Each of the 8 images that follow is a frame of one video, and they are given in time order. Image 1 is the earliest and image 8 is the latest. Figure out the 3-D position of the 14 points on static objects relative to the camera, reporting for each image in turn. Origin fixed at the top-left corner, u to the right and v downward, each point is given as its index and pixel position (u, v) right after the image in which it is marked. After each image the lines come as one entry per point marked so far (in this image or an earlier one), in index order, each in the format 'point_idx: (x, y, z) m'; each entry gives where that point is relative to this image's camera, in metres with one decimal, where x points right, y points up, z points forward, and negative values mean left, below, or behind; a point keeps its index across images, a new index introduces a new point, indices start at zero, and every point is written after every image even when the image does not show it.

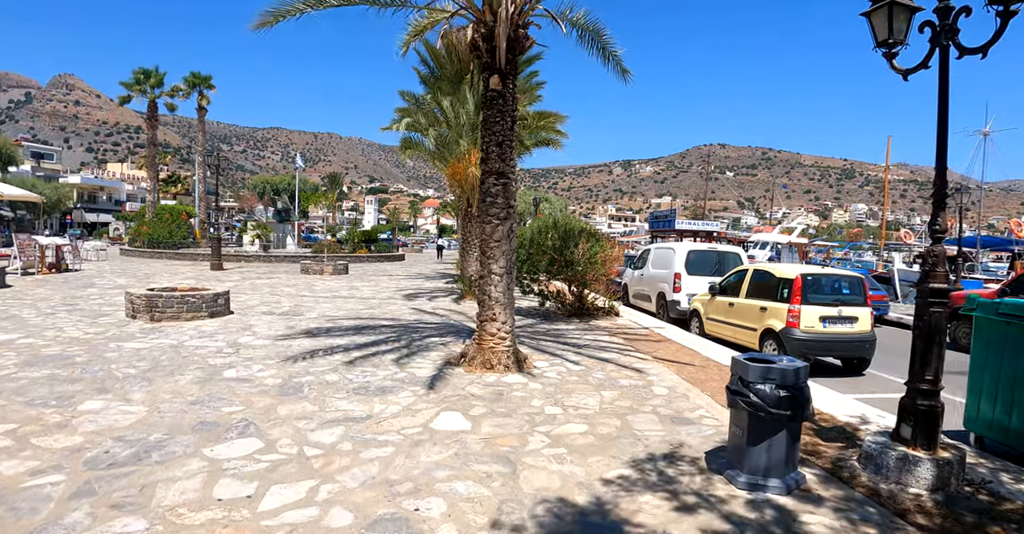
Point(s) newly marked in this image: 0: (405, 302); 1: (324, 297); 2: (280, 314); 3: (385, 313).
0: (-2.5, -0.8, +14.1) m
1: (-4.3, -0.7, +14.0) m
2: (-4.3, -0.9, +11.2) m
3: (-2.6, -1.0, +12.1) m
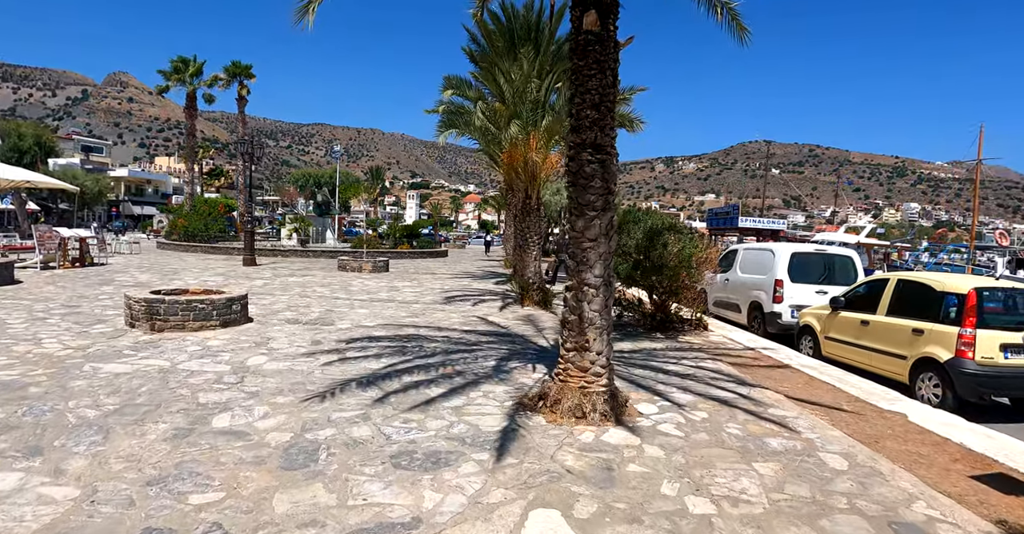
0: (-1.2, -0.8, +12.1) m
1: (-3.0, -0.6, +12.2) m
2: (-3.2, -0.8, +9.4) m
3: (-1.4, -1.0, +10.1) m
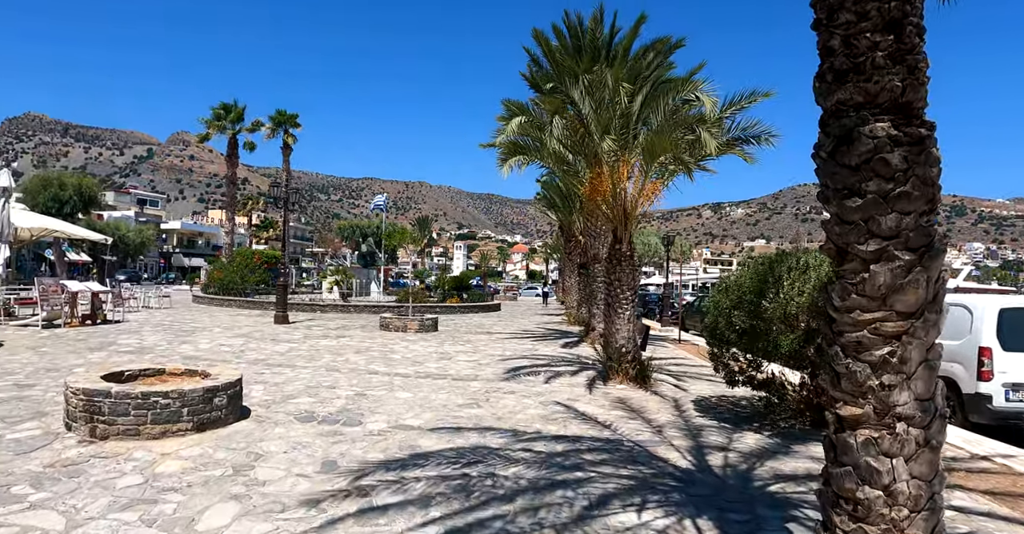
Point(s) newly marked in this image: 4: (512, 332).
0: (+0.2, -1.8, +9.0) m
1: (-1.6, -1.6, +9.2) m
2: (-2.0, -1.6, +6.4) m
3: (-0.1, -1.8, +7.1) m
4: (0.0, -1.8, +16.9) m
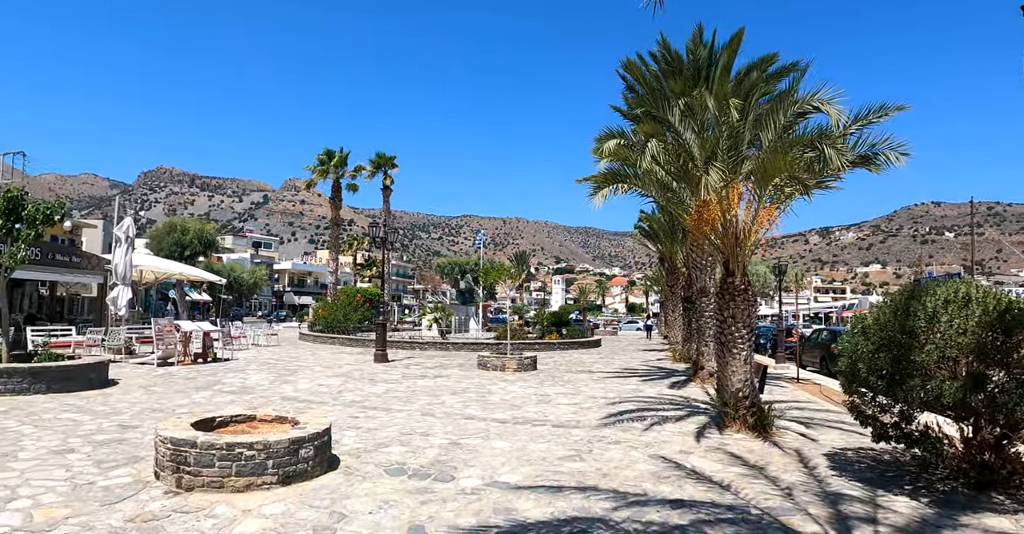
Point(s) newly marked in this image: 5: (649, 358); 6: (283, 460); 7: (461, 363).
0: (+1.6, -2.3, +8.1) m
1: (-0.2, -2.2, +8.6) m
2: (-1.0, -2.0, +6.0) m
3: (+1.0, -2.2, +6.2) m
4: (+2.7, -2.7, +15.9) m
5: (+4.6, -3.0, +20.0) m
6: (-2.0, -1.7, +5.2) m
7: (-1.5, -2.8, +17.7) m
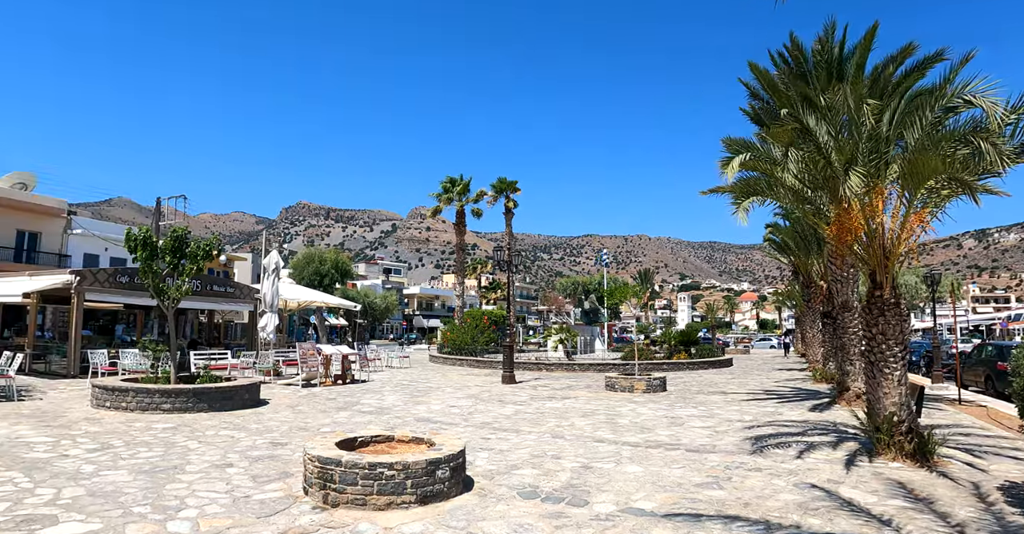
0: (+3.3, -2.5, +7.5) m
1: (+1.6, -2.4, +8.3) m
2: (+0.3, -2.2, +5.9) m
3: (+2.3, -2.3, +5.8) m
4: (+5.7, -3.1, +15.0) m
5: (+8.3, -3.4, +18.7) m
6: (-0.8, -1.9, +5.3) m
7: (+2.0, -3.4, +17.5) m
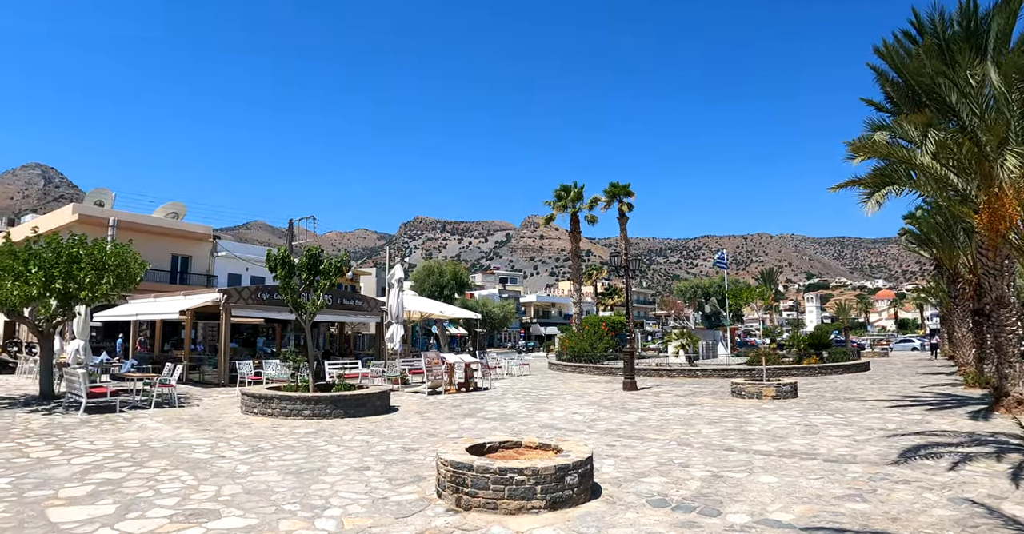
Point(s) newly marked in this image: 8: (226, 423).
0: (+4.7, -2.4, +6.9) m
1: (+3.2, -2.4, +8.0) m
2: (+1.5, -2.3, +5.7) m
3: (+3.5, -2.3, +5.3) m
4: (+8.4, -3.0, +13.8) m
5: (+11.5, -3.3, +17.1) m
6: (+0.3, -2.0, +5.4) m
7: (+5.1, -3.5, +16.9) m
8: (-4.2, -2.3, +9.0) m
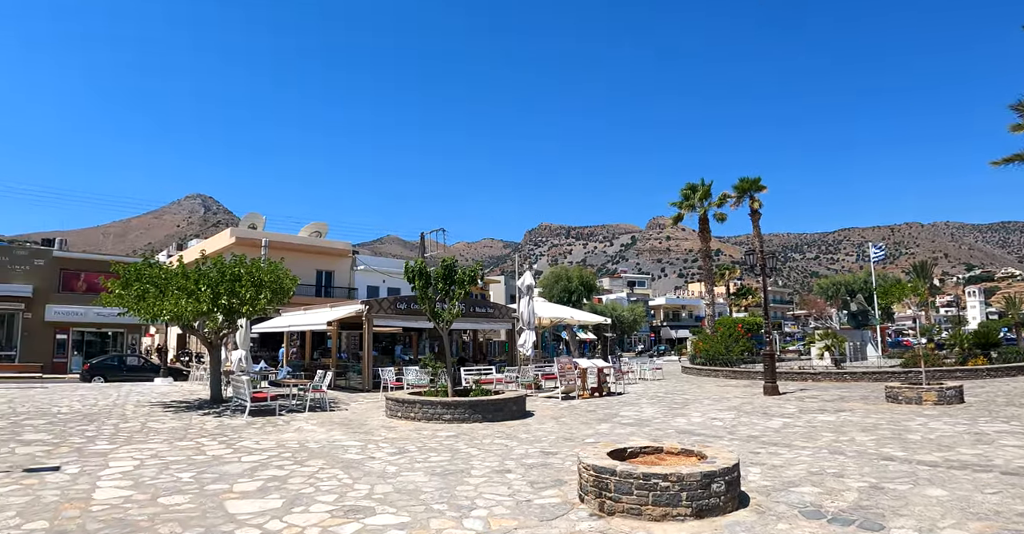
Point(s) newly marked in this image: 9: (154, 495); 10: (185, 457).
0: (+6.2, -2.3, +6.0) m
1: (+4.9, -2.4, +7.3) m
2: (+2.8, -2.2, +5.4) m
3: (+4.7, -2.2, +4.7) m
4: (+10.9, -2.8, +12.2) m
5: (+14.6, -3.0, +14.9) m
6: (+1.6, -2.0, +5.2) m
7: (+8.2, -3.4, +15.8) m
8: (-2.3, -2.5, +9.5) m
9: (-3.6, -2.3, +6.1) m
10: (-4.0, -2.3, +7.4) m
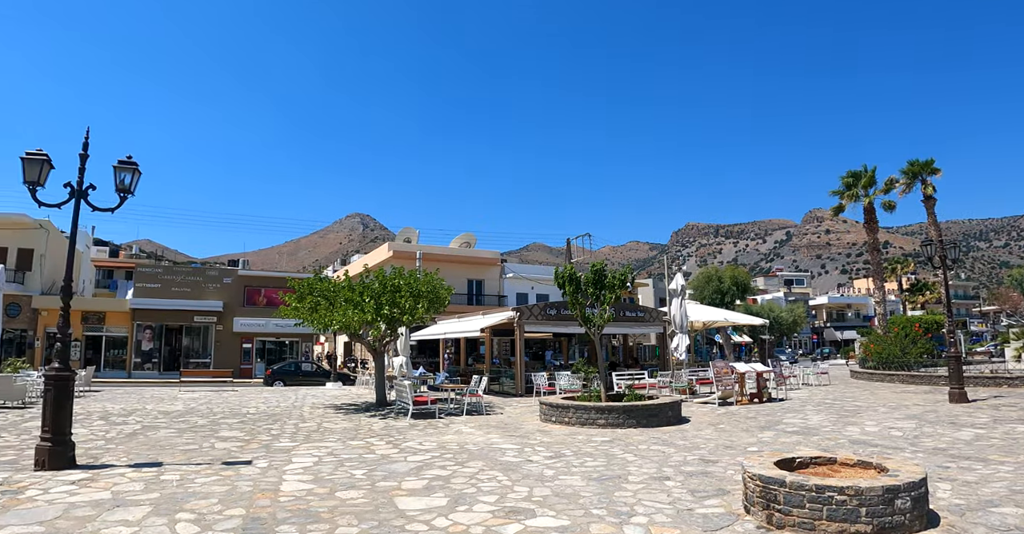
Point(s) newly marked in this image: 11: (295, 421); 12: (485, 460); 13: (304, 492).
0: (+7.6, -2.1, +4.7) m
1: (+6.6, -2.2, +6.2) m
2: (+4.2, -2.2, +4.7) m
3: (+5.9, -2.0, +3.7) m
4: (+13.5, -2.4, +9.8) m
5: (+17.6, -2.5, +11.7) m
6: (+2.9, -1.9, +4.8) m
7: (+11.6, -3.1, +13.8) m
8: (0.0, -2.6, +9.8) m
9: (-2.0, -2.5, +6.7) m
10: (-2.1, -2.5, +8.1) m
11: (-4.1, -2.9, +11.2) m
12: (-0.4, -2.4, +7.5) m
13: (-2.3, -2.5, +6.6) m
